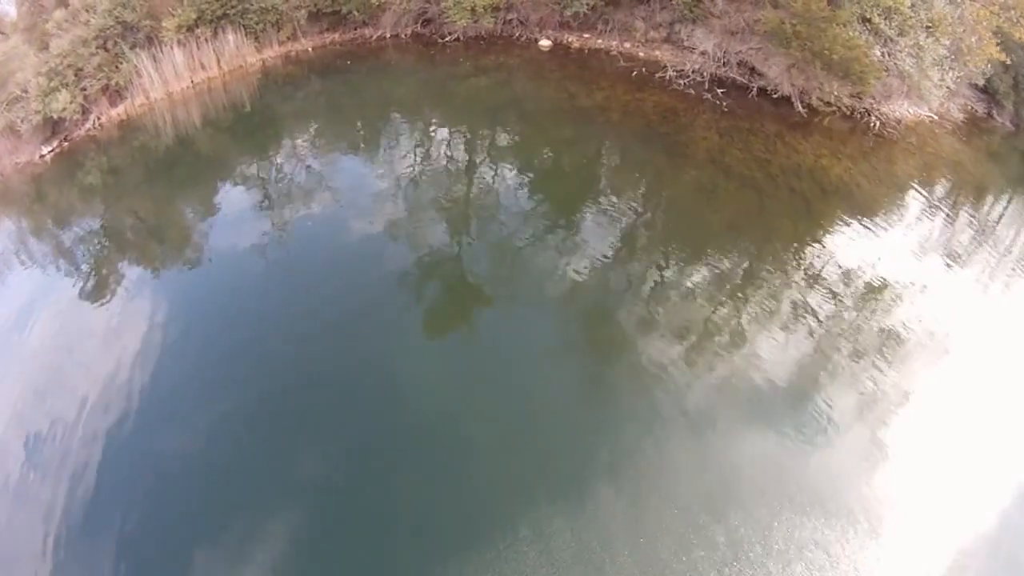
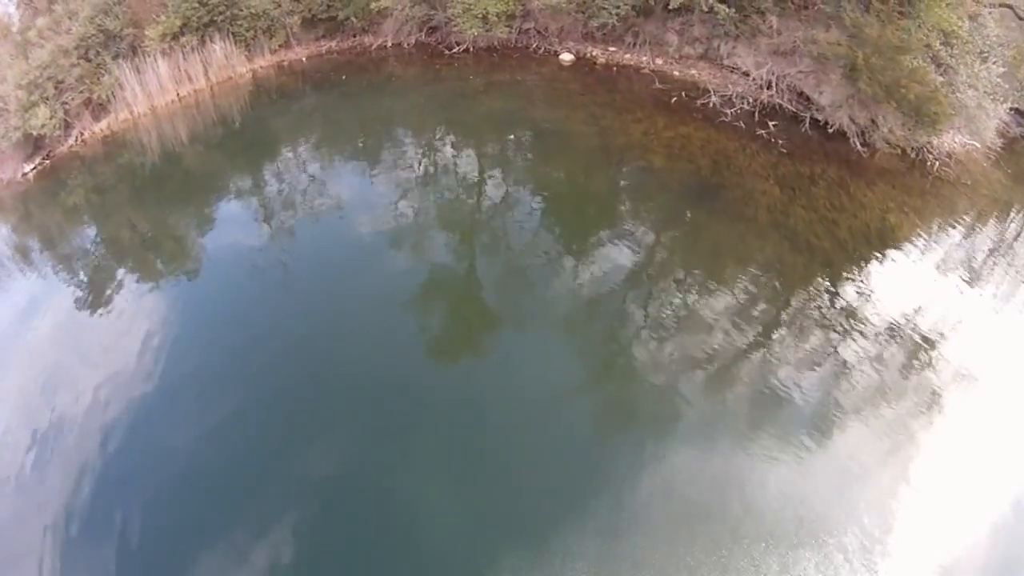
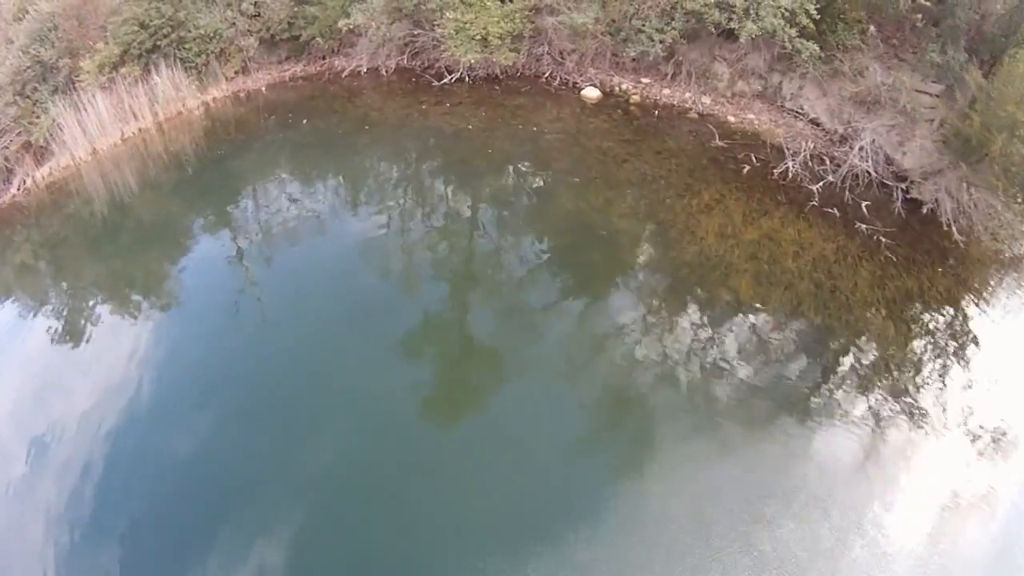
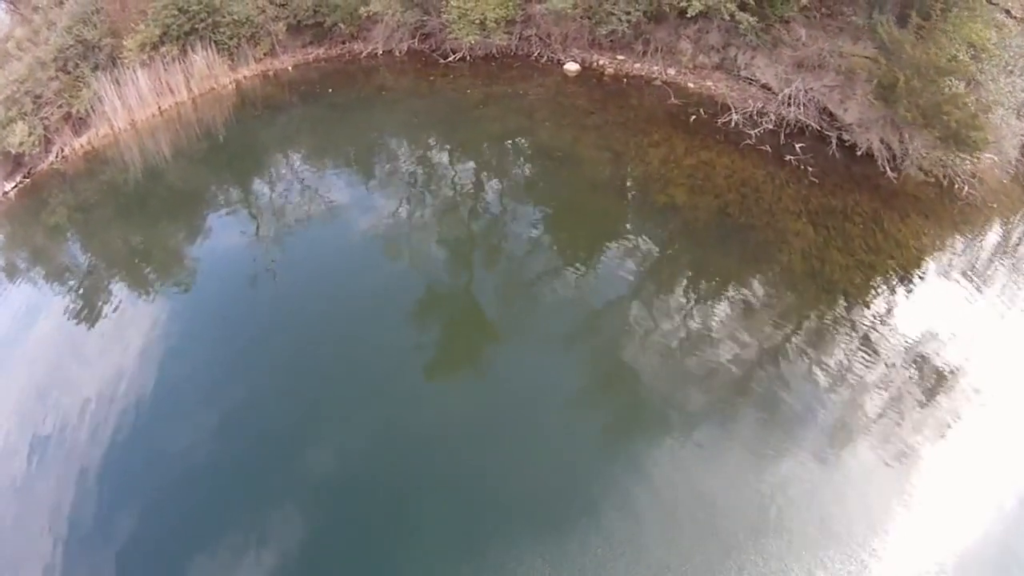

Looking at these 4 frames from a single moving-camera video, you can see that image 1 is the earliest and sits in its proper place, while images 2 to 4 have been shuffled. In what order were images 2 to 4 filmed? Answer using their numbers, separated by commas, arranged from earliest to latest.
2, 4, 3
